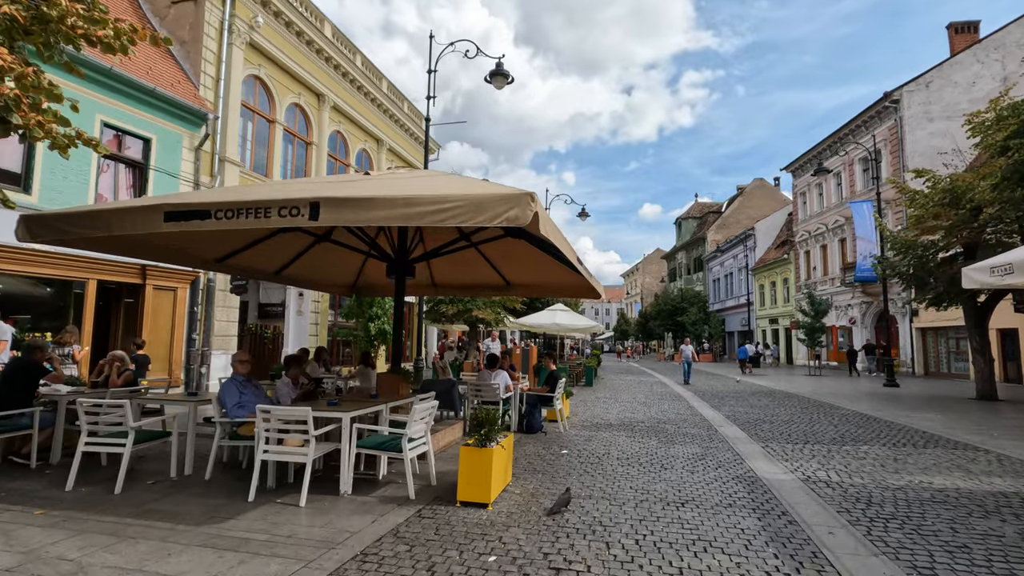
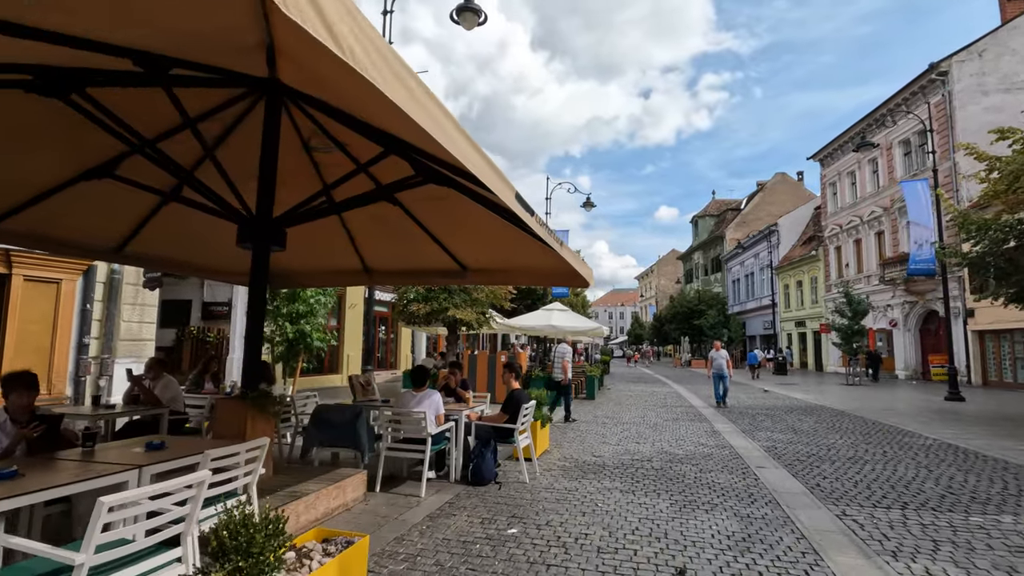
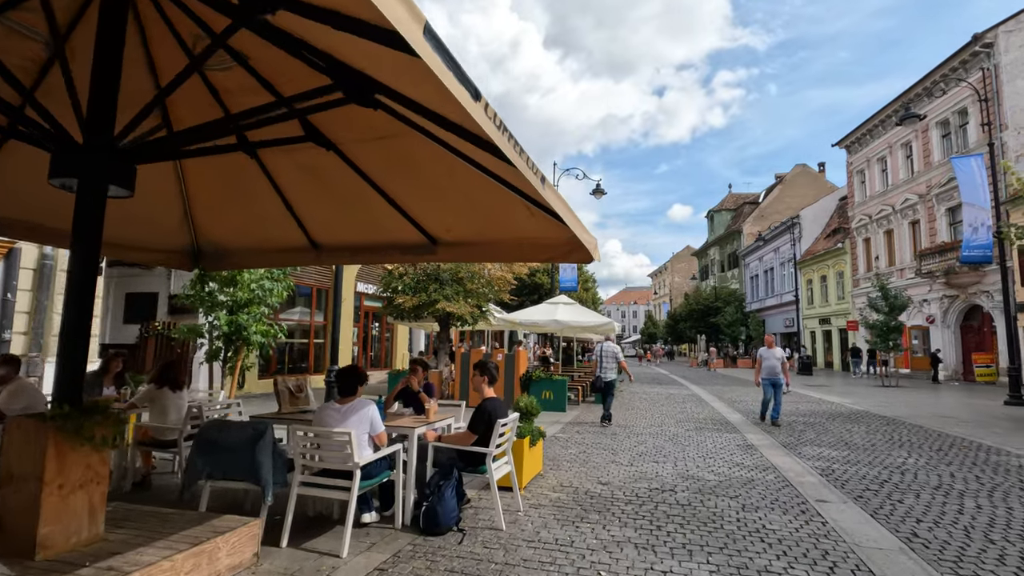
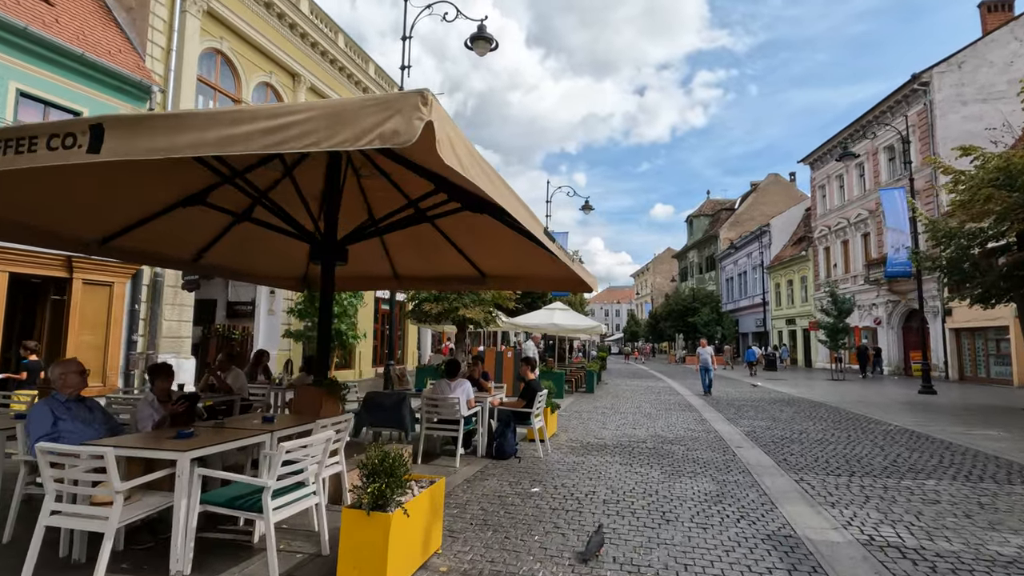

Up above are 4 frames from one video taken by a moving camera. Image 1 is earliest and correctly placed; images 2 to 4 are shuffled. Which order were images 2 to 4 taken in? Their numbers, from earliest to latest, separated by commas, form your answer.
4, 2, 3
